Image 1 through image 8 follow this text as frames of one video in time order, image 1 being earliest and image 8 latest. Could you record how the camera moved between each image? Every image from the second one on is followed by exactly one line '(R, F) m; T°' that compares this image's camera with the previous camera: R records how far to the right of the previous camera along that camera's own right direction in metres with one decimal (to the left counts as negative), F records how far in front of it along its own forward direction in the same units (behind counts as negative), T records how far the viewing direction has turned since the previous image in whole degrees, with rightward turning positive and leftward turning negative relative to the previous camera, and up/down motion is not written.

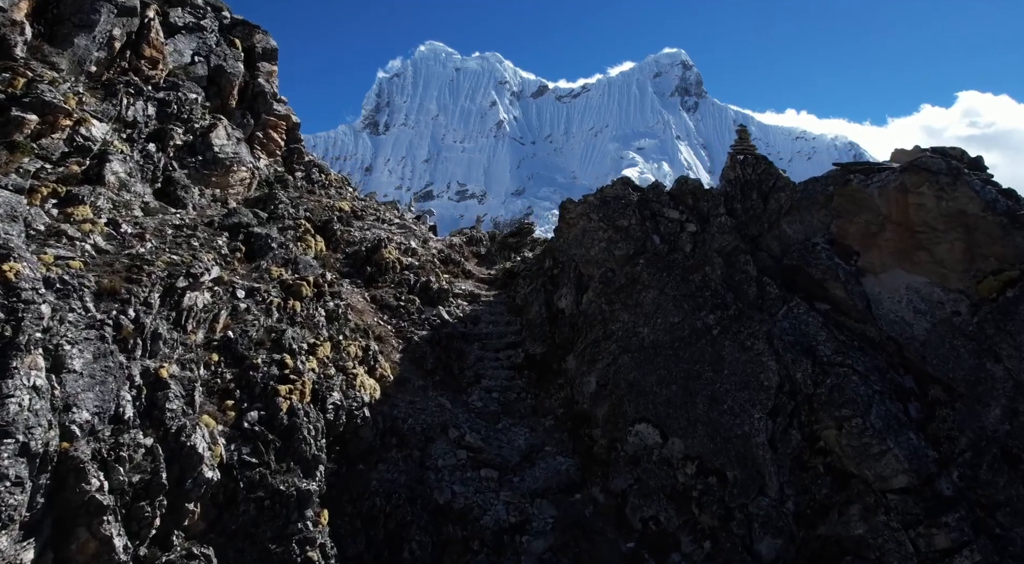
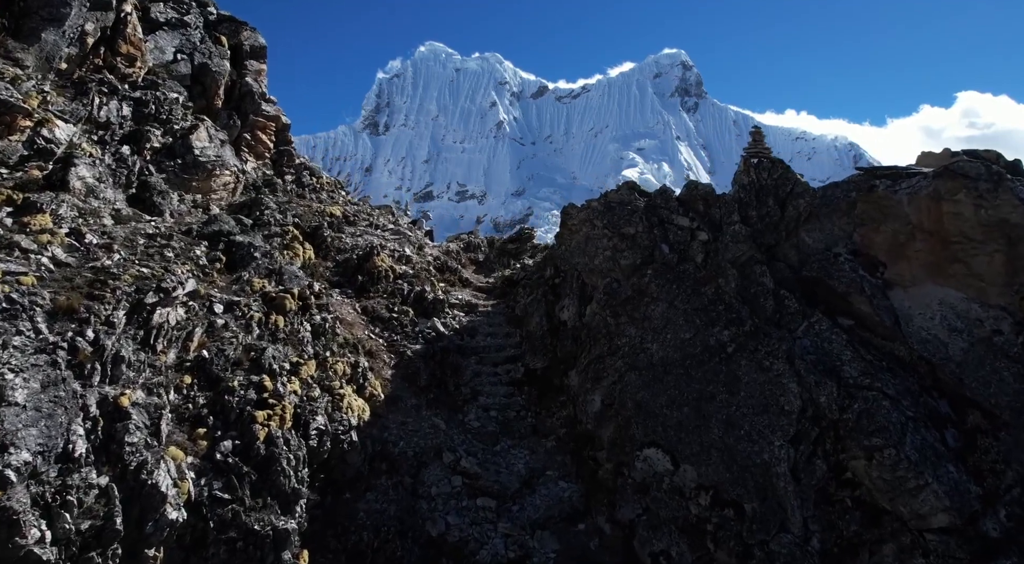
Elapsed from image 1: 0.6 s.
(0.0, +1.6) m; 0°
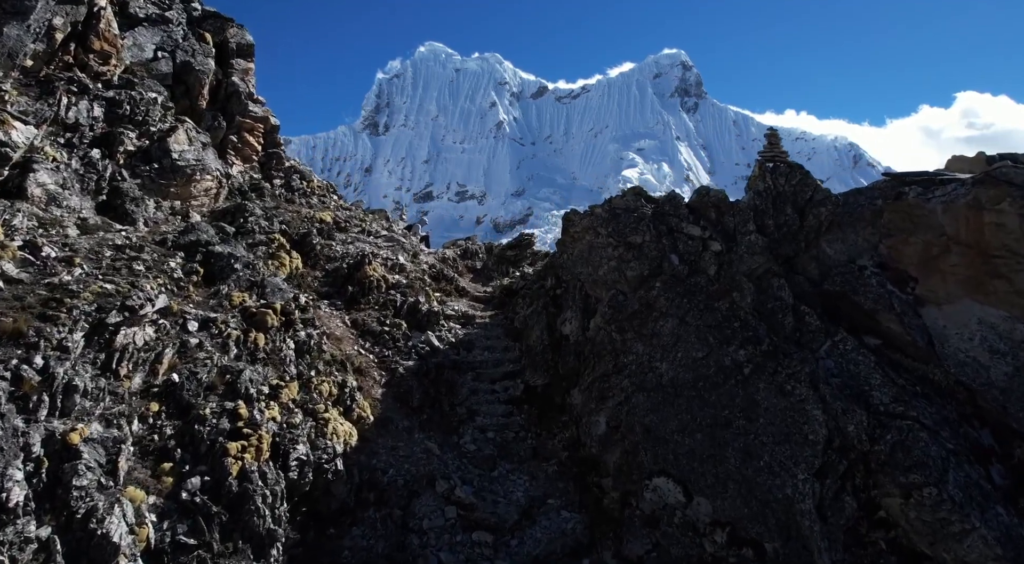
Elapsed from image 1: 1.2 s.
(0.0, +1.6) m; 0°
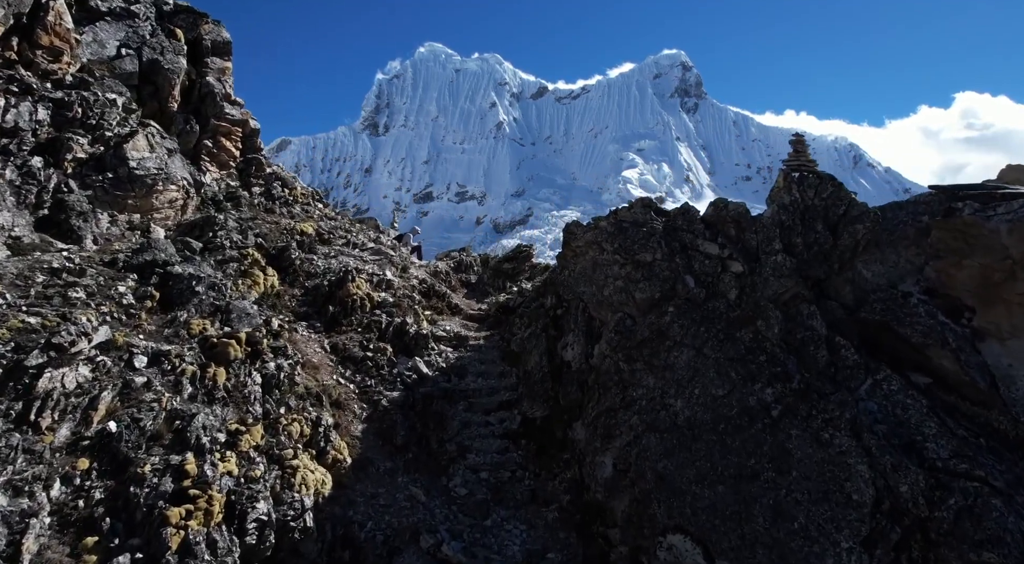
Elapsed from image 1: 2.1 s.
(+0.1, +2.4) m; 0°
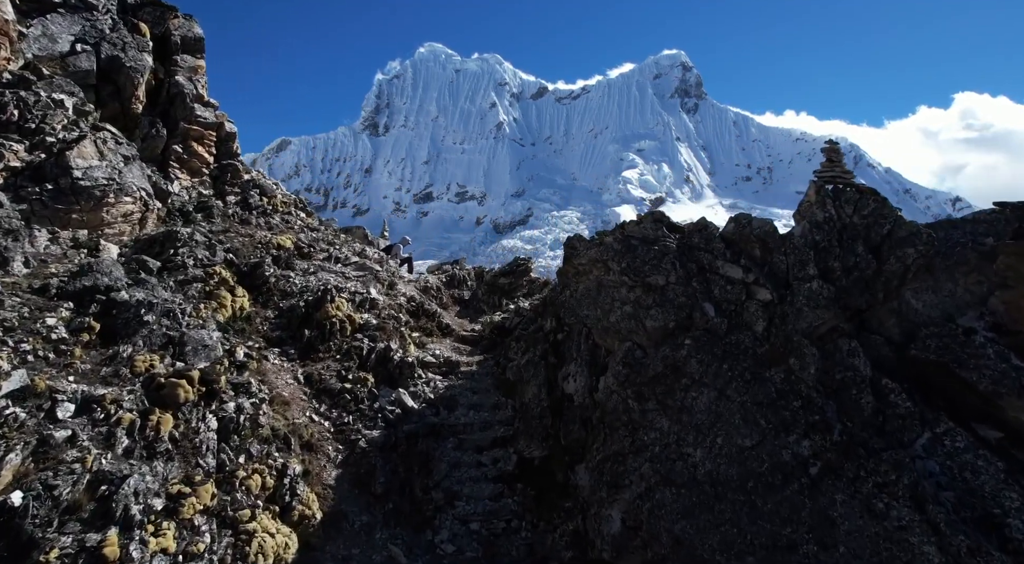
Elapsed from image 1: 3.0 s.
(+0.1, +2.5) m; 0°
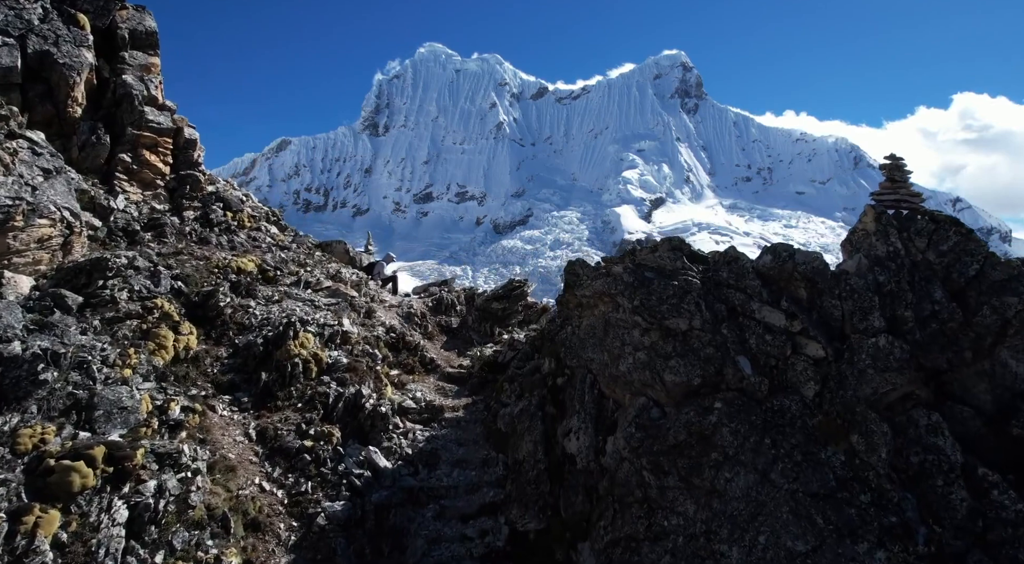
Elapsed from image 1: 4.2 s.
(+0.2, +3.3) m; 0°
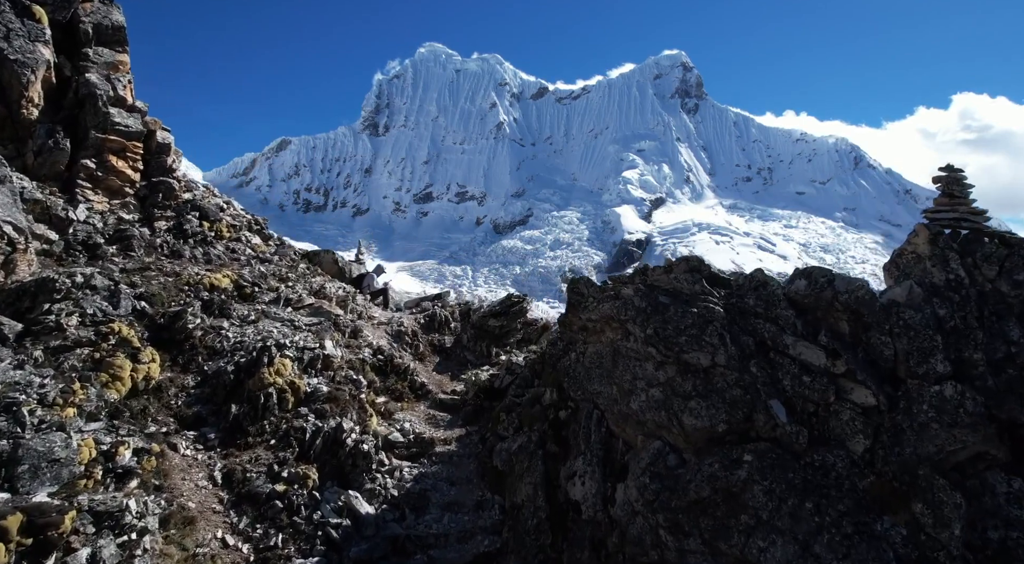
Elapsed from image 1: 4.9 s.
(+0.1, +2.0) m; 0°
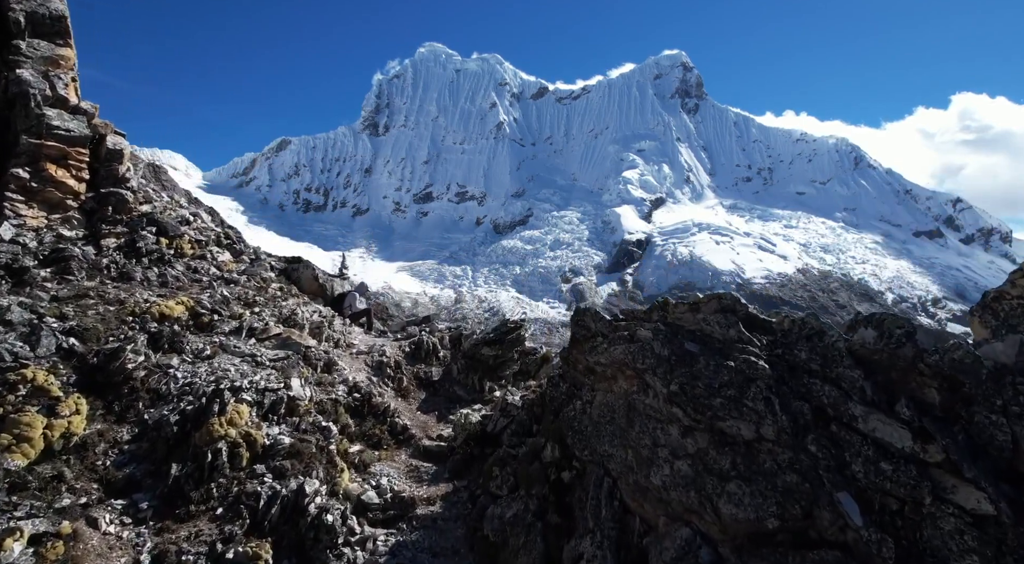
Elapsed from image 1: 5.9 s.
(+0.1, +2.8) m; 0°
